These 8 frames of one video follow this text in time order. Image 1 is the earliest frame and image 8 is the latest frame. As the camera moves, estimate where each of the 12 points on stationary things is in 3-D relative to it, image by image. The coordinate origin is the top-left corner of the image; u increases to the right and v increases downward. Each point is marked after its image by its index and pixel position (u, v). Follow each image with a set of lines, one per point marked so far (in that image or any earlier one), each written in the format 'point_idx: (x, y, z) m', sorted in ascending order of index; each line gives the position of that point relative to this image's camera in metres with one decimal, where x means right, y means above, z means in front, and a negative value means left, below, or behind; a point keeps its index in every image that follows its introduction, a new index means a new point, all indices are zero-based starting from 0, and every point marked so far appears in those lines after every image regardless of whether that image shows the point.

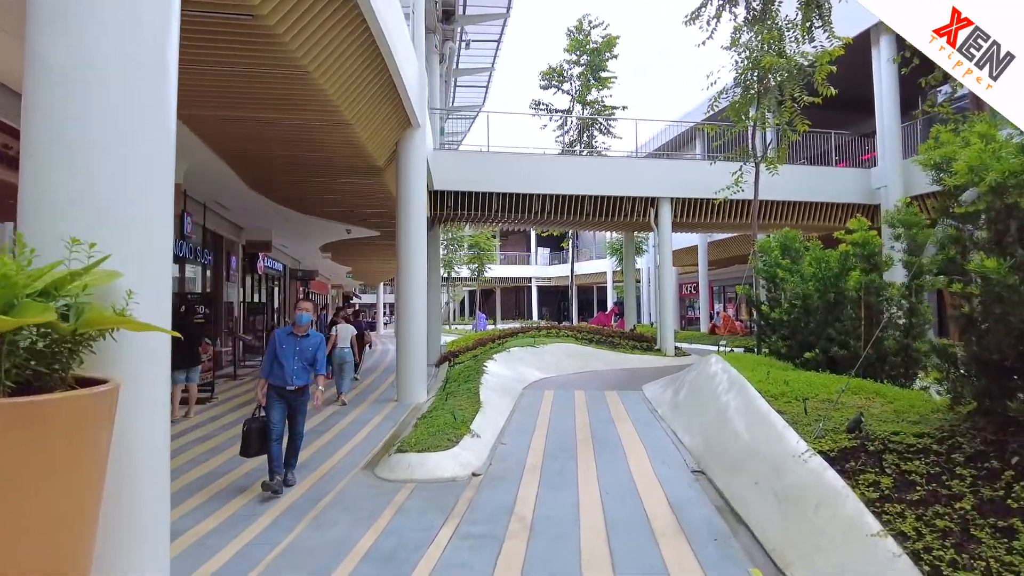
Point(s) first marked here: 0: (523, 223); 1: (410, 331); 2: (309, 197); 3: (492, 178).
0: (+0.3, +1.7, +17.1) m
1: (-1.5, -0.7, +9.8) m
2: (-3.8, +1.7, +11.9) m
3: (-0.4, +2.6, +15.0) m
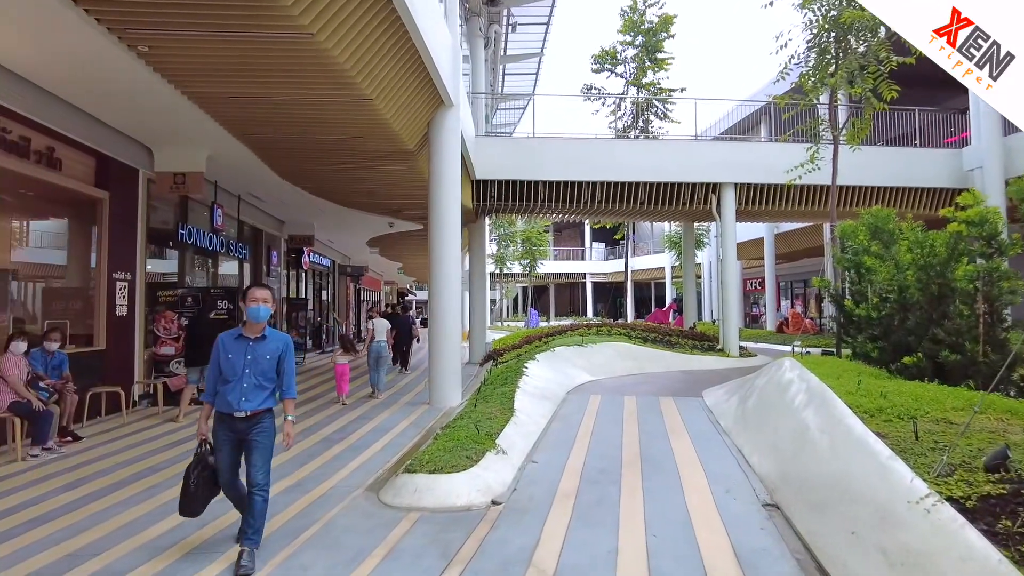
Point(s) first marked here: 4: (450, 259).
0: (+1.5, +1.8, +16.1) m
1: (-1.0, -0.6, +9.0) m
2: (-3.0, +1.8, +11.3) m
3: (+0.6, +2.7, +14.1) m
4: (-0.8, +0.4, +9.1) m
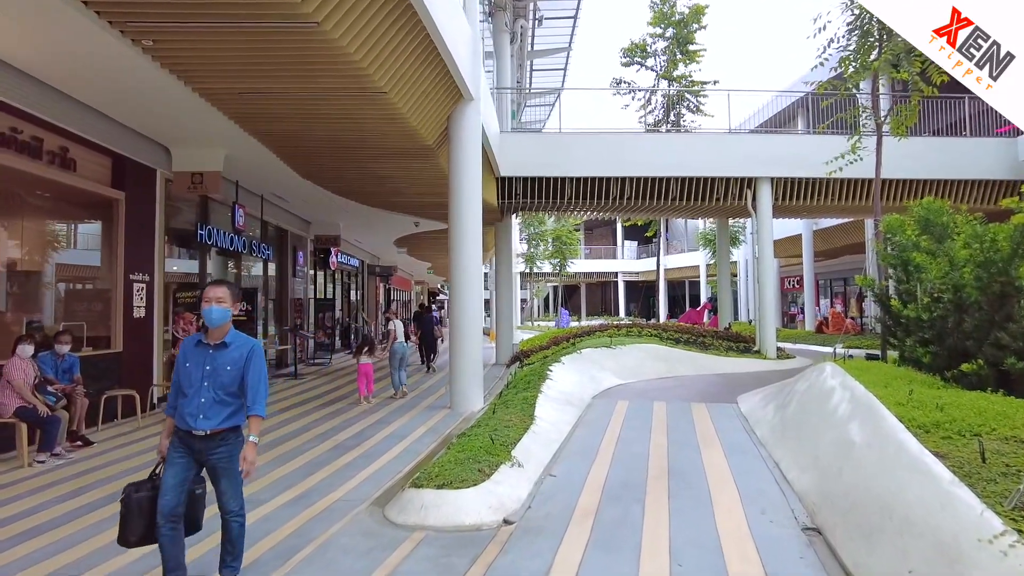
0: (+2.2, +1.8, +15.6) m
1: (-0.6, -0.6, +8.7) m
2: (-2.6, +1.8, +11.1) m
3: (+1.1, +2.7, +13.7) m
4: (-0.5, +0.4, +8.8) m
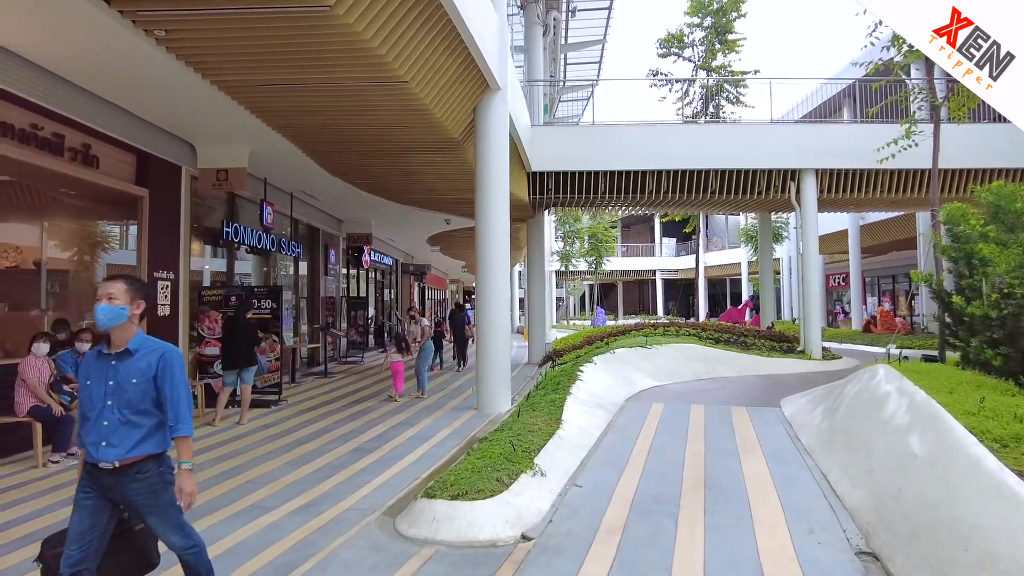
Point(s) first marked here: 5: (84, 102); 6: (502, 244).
0: (+2.9, +1.9, +15.1) m
1: (-0.3, -0.6, +8.4) m
2: (-2.1, +1.8, +10.9) m
3: (+1.8, +2.7, +13.3) m
4: (-0.2, +0.4, +8.5) m
5: (-4.6, +2.0, +7.1) m
6: (-0.1, +0.5, +8.5) m
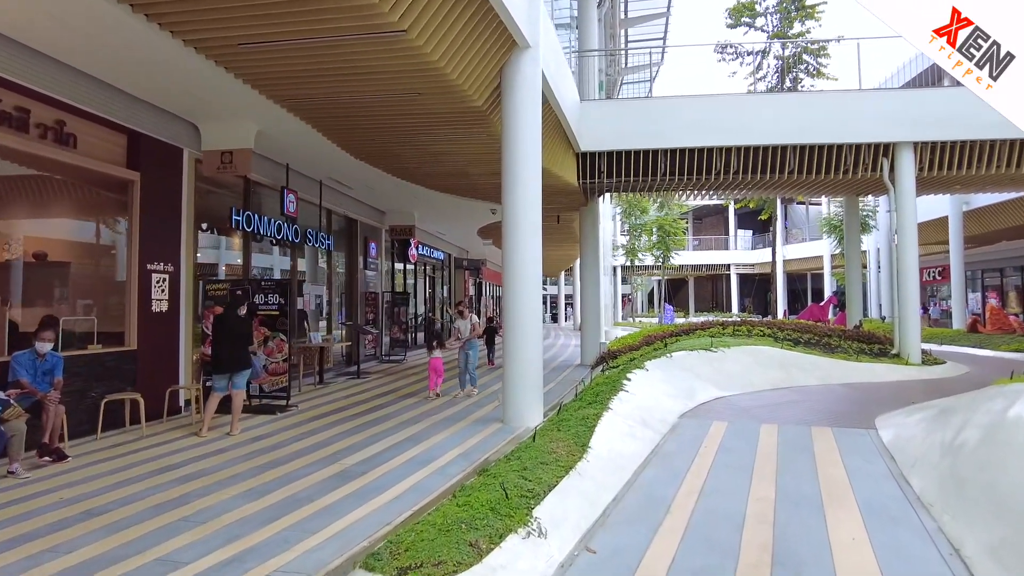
0: (+4.0, +2.0, +13.5) m
1: (+0.1, -0.5, +7.2) m
2: (-1.5, +1.9, +9.8) m
3: (+2.6, +2.8, +11.8) m
4: (+0.2, +0.5, +7.2) m
5: (-4.4, +2.1, +6.3) m
6: (+0.2, +0.6, +7.2) m
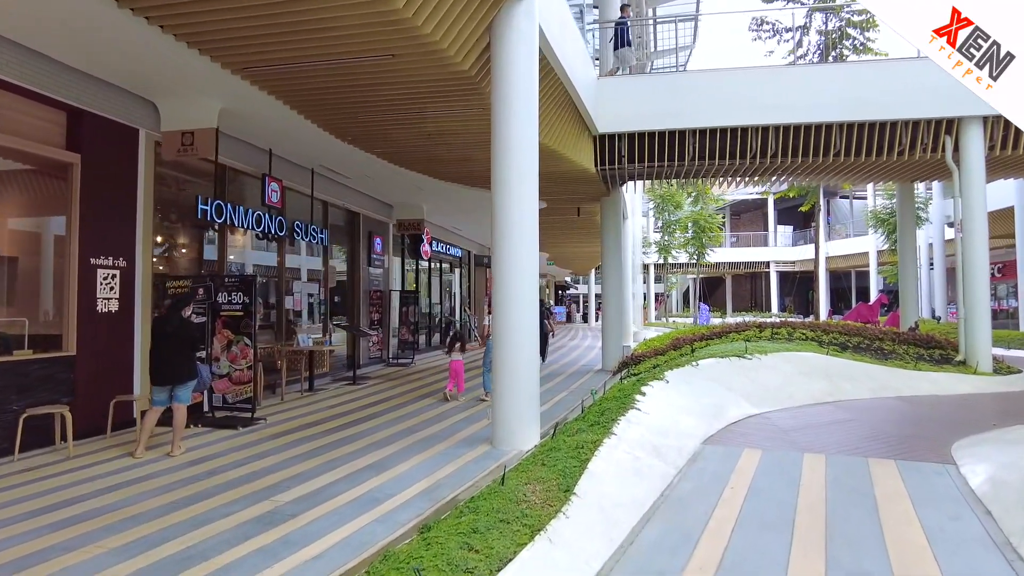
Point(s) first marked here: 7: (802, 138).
0: (+4.2, +2.1, +12.2) m
1: (0.0, -0.4, +6.1) m
2: (-1.4, +1.9, +8.8) m
3: (+2.8, +2.9, +10.5) m
4: (+0.1, +0.5, +6.1) m
5: (-4.5, +2.1, +5.4) m
6: (+0.1, +0.6, +6.1) m
7: (+4.7, +2.4, +10.6) m
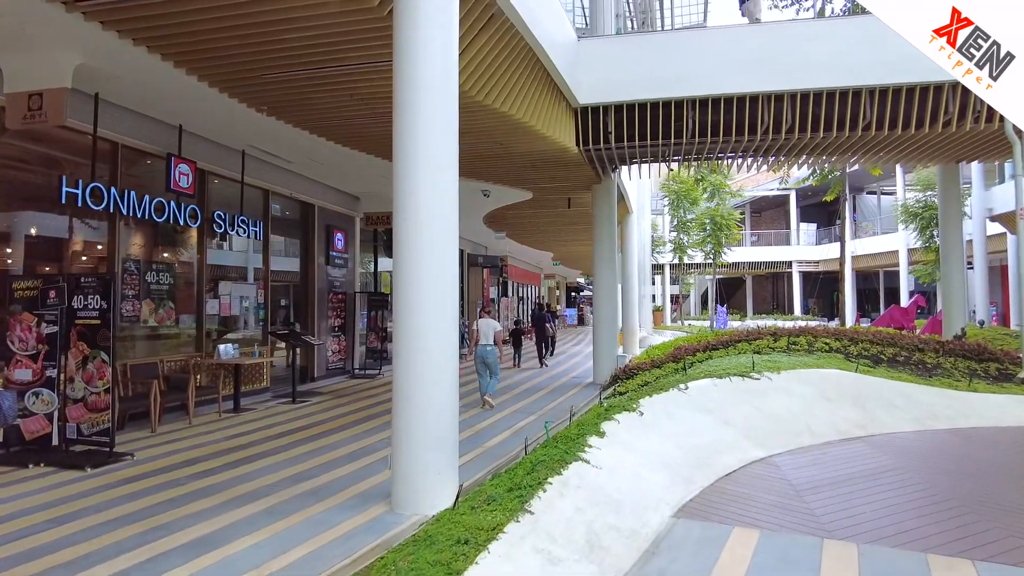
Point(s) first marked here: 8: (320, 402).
0: (+3.8, +2.0, +10.4) m
1: (-0.6, -0.4, +4.4) m
2: (-2.0, +1.9, +7.2) m
3: (+2.3, +2.9, +8.8) m
4: (-0.5, +0.5, +4.5) m
5: (-5.2, +2.1, +3.9) m
6: (-0.5, +0.6, +4.5) m
7: (+4.2, +2.4, +8.8) m
8: (-2.8, -1.7, +9.6) m
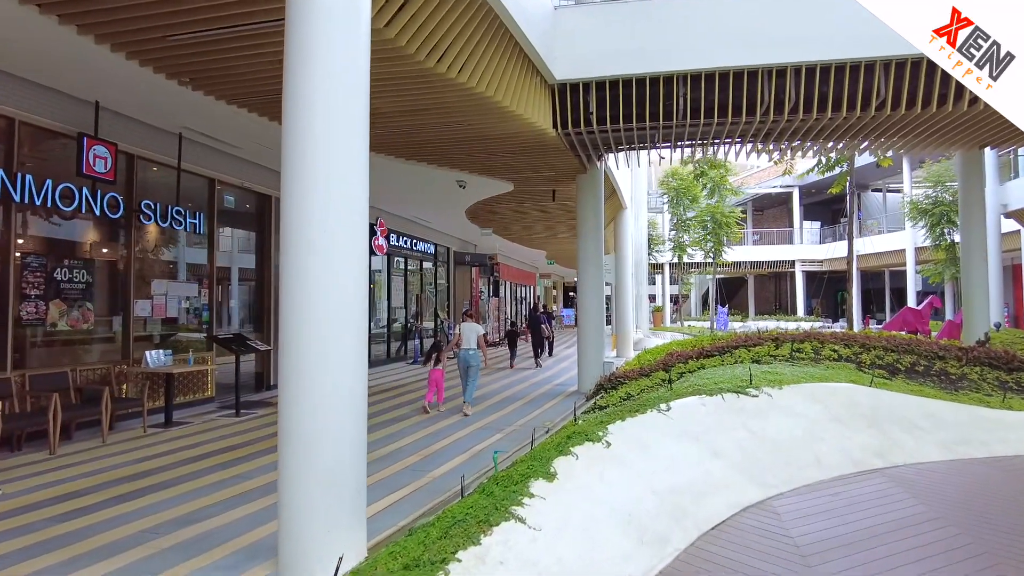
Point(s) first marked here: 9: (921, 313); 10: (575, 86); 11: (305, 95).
0: (+3.4, +2.0, +9.4) m
1: (-1.0, -0.4, +3.4) m
2: (-2.3, +1.9, +6.2) m
3: (+1.9, +2.9, +7.8) m
4: (-0.9, +0.5, +3.5) m
5: (-5.6, +2.1, +3.0) m
6: (-0.9, +0.6, +3.5) m
7: (+3.8, +2.4, +7.8) m
8: (-3.2, -1.7, +8.6) m
9: (+8.1, -0.5, +13.0) m
10: (+0.8, +2.5, +8.2) m
11: (-1.0, +1.2, +3.5) m
